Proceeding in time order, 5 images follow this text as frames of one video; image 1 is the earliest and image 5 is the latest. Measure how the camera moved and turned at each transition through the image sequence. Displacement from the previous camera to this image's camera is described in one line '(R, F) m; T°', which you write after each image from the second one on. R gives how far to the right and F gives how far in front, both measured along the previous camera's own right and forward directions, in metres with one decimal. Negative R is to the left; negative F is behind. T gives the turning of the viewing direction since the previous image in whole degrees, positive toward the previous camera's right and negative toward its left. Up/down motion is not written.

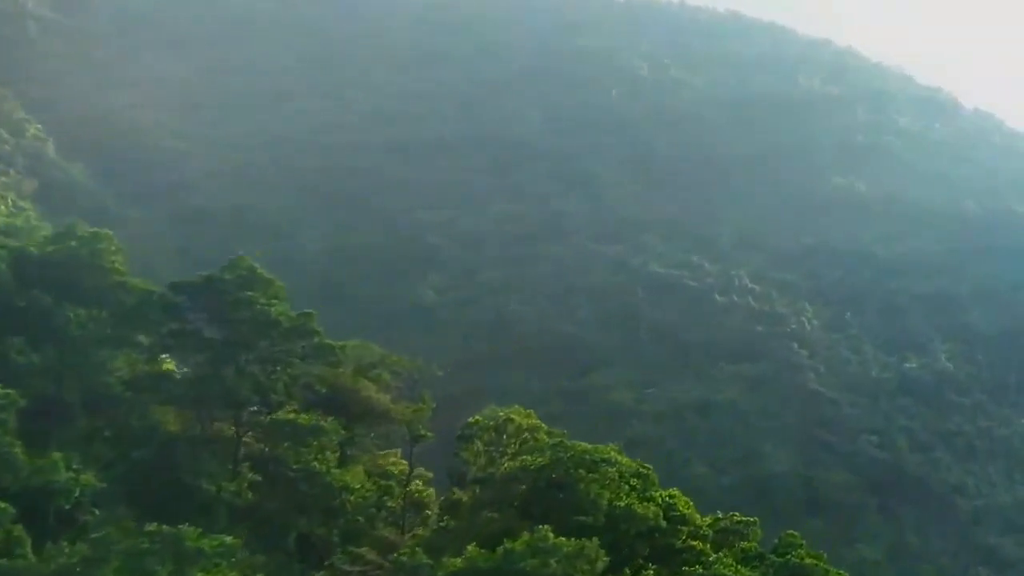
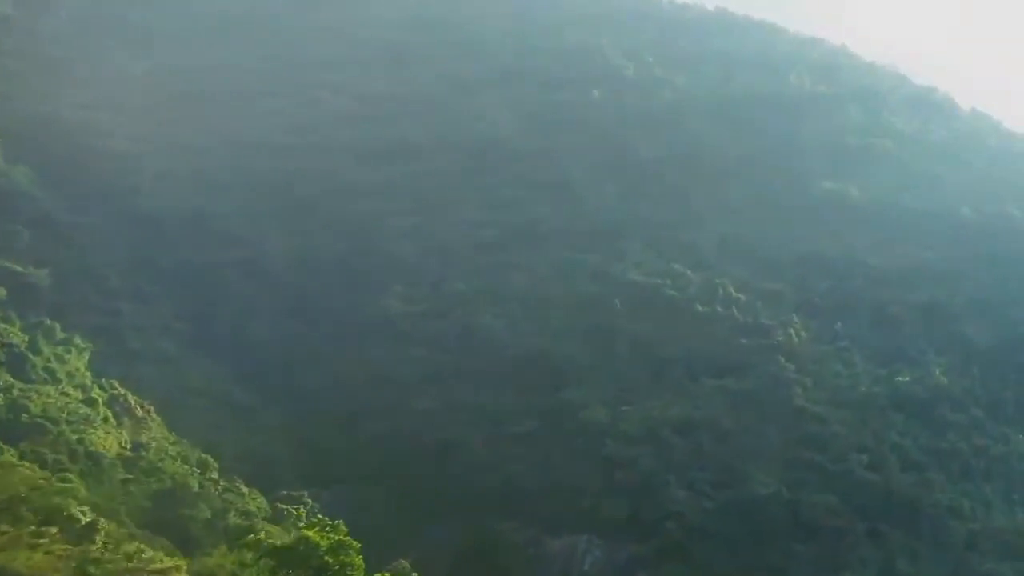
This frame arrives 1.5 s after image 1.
(+0.7, +1.5) m; 0°
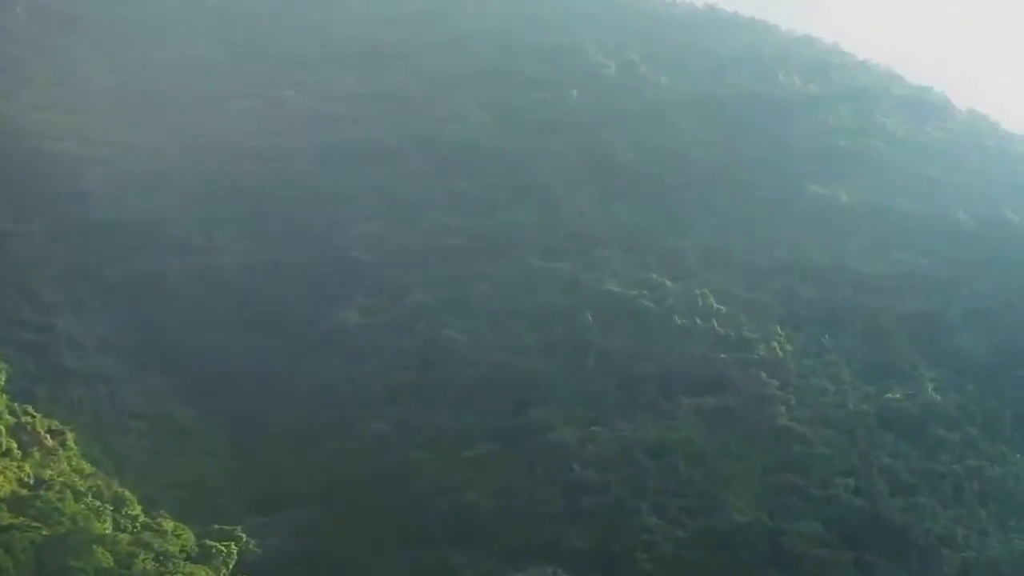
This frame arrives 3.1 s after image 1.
(+0.8, +1.6) m; 0°
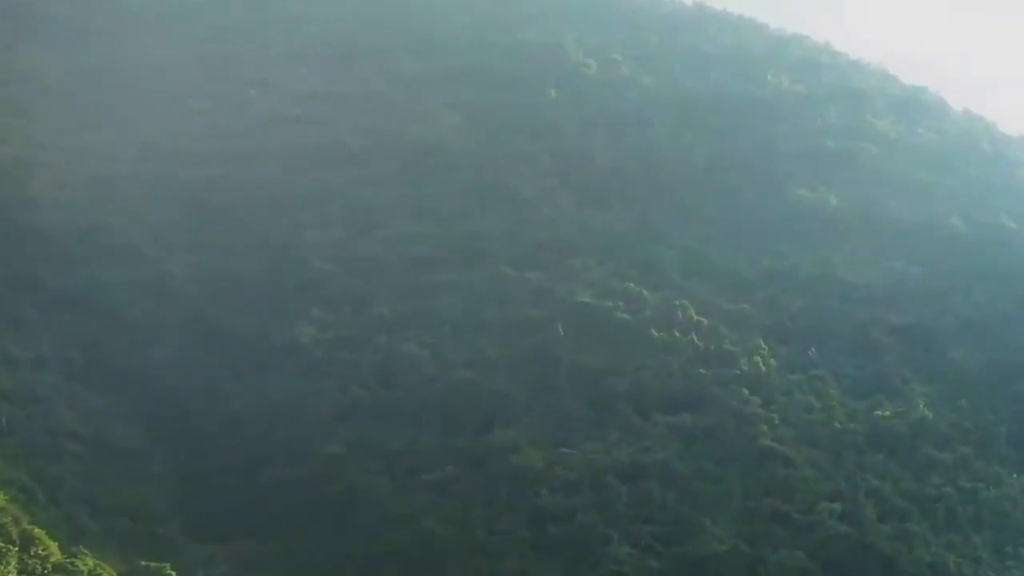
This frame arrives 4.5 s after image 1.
(+0.7, +1.5) m; 0°
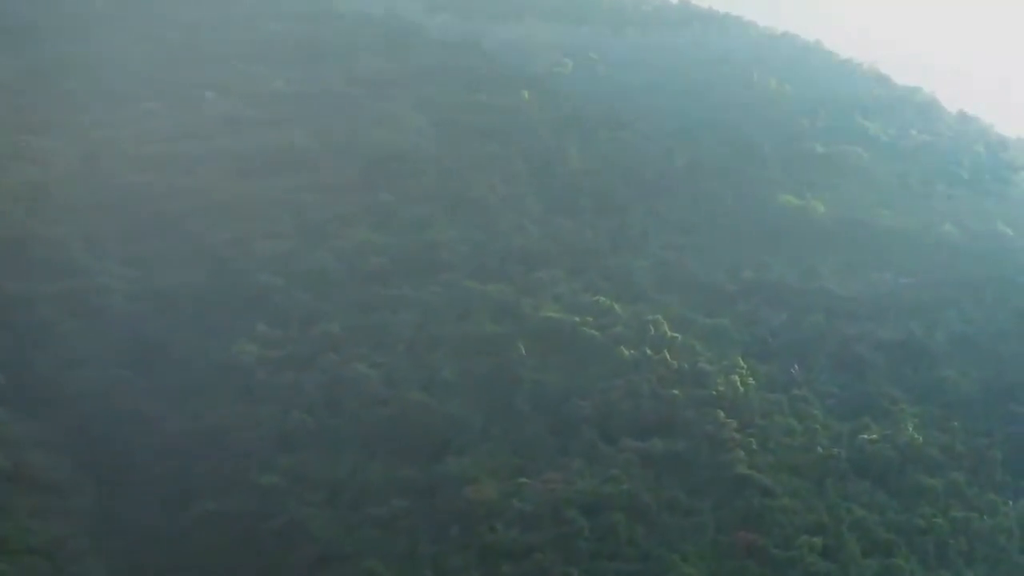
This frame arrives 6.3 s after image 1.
(+0.8, +1.7) m; 0°
